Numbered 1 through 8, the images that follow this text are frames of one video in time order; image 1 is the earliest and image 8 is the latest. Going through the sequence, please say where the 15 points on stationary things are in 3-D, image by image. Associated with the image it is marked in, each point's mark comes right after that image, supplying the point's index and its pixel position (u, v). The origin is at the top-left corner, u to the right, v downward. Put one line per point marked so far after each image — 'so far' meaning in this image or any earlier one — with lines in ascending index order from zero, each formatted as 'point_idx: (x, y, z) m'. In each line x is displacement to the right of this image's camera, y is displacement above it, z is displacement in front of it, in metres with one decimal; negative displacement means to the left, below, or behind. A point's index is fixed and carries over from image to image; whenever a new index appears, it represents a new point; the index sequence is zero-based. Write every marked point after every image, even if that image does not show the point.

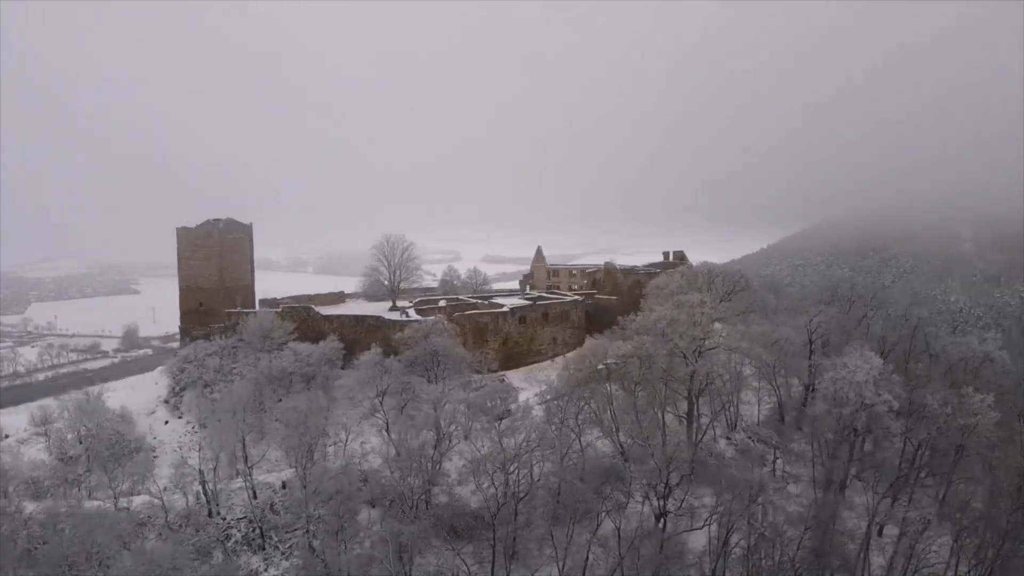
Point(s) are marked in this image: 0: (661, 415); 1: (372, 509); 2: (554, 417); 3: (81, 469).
0: (+2.6, -2.9, +12.3) m
1: (-3.0, -4.8, +12.1) m
2: (+0.9, -2.7, +12.7) m
3: (-11.8, -4.7, +15.2) m
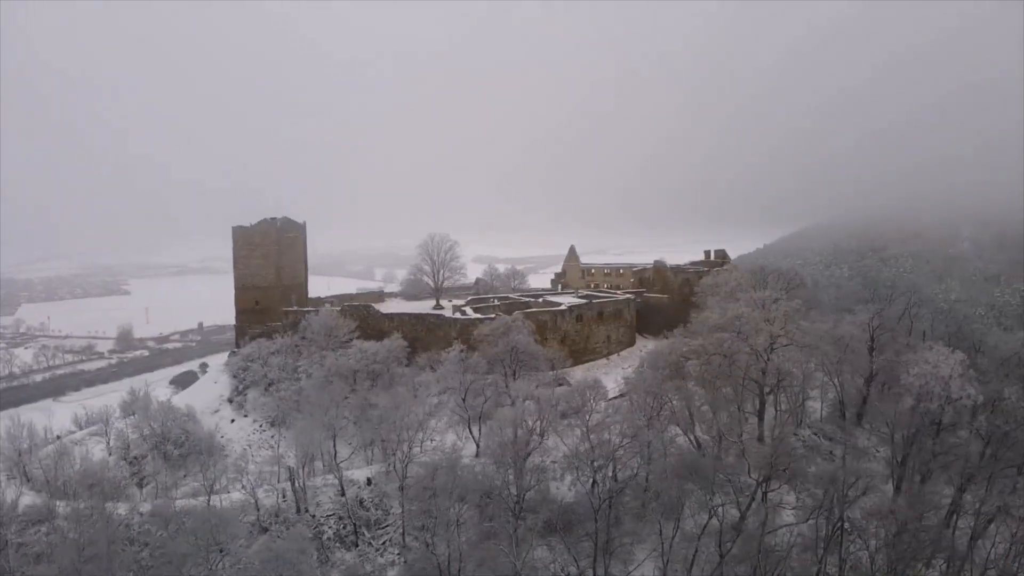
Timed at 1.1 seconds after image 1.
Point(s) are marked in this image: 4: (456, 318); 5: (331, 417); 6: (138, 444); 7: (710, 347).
0: (+4.5, -2.8, +12.2) m
1: (-1.1, -4.7, +12.0) m
2: (+2.9, -2.5, +12.6) m
3: (-9.8, -4.7, +15.3) m
4: (-2.0, -1.0, +19.1) m
5: (-4.7, -3.6, +14.5) m
6: (-10.7, -4.1, +16.1) m
7: (+5.1, -1.4, +14.2) m
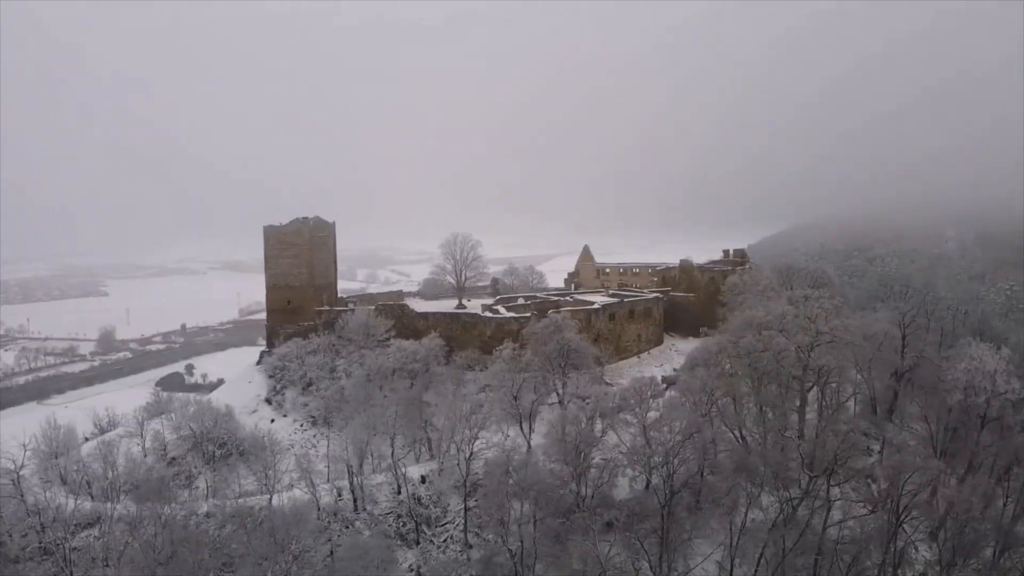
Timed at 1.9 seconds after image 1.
0: (+5.8, -2.7, +12.3) m
1: (+0.2, -4.6, +12.1) m
2: (+4.1, -2.5, +12.7) m
3: (-8.6, -4.7, +15.3) m
4: (-0.8, -1.0, +19.1) m
5: (-3.5, -3.6, +14.5) m
6: (-9.5, -4.1, +16.1) m
7: (+6.4, -1.3, +14.3) m
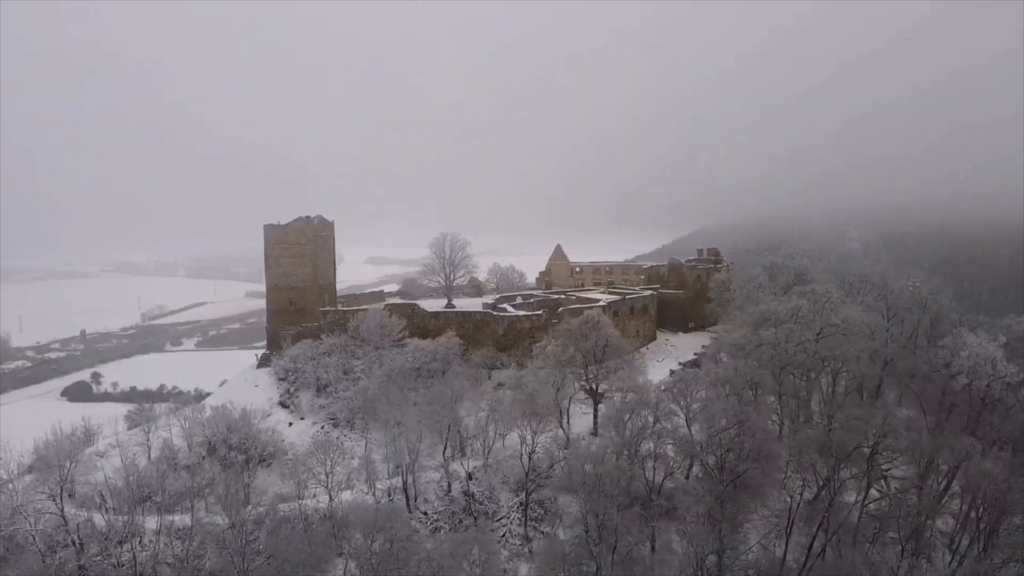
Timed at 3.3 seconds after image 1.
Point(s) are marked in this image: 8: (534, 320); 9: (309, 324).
0: (+6.9, -2.6, +13.2) m
1: (+1.4, -4.6, +12.4) m
2: (+5.2, -2.4, +13.4) m
3: (-7.7, -4.7, +14.6) m
4: (-0.4, -0.9, +19.3) m
5: (-2.5, -3.6, +14.4) m
6: (-8.7, -4.1, +15.3) m
7: (+7.3, -1.2, +15.3) m
8: (+0.6, -1.1, +19.1) m
9: (-7.0, -1.2, +19.7) m
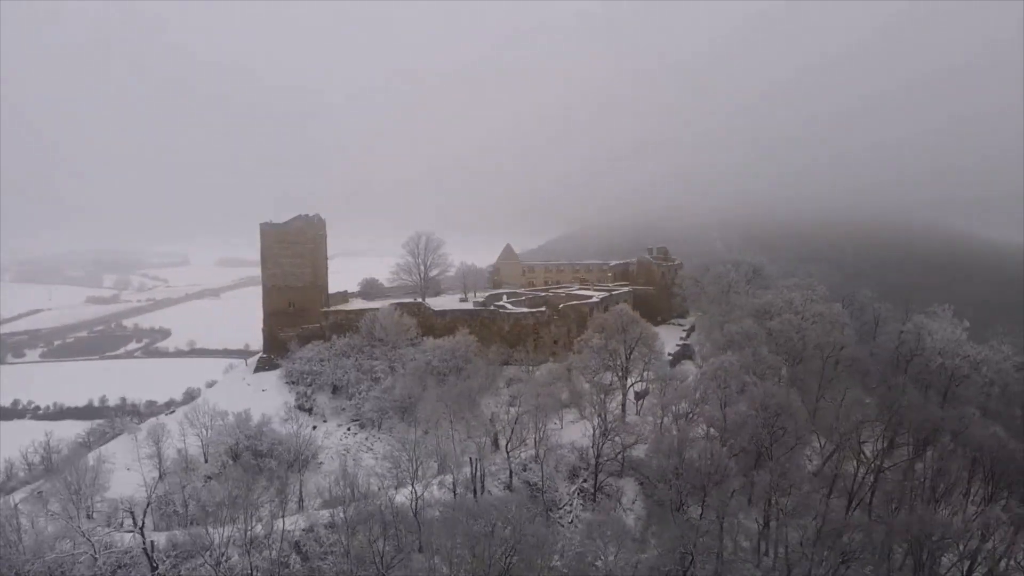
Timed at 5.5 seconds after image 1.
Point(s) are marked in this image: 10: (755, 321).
0: (+8.1, -2.5, +15.1) m
1: (+2.8, -4.5, +13.3) m
2: (+6.4, -2.3, +15.0) m
3: (-6.5, -4.7, +14.0) m
4: (-0.1, -0.9, +19.8) m
5: (-1.4, -3.5, +14.7) m
6: (-7.6, -4.1, +14.5) m
7: (+8.1, -1.1, +17.2) m
8: (+0.9, -1.0, +19.8) m
9: (-6.7, -1.2, +19.1) m
10: (+7.5, -1.2, +17.6) m
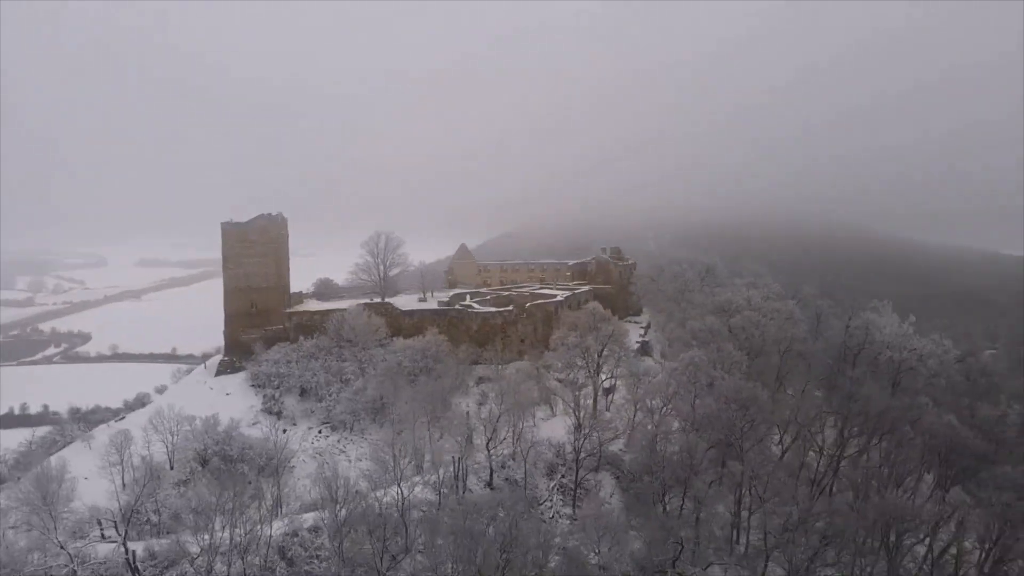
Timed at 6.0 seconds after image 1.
0: (+7.4, -2.5, +16.1) m
1: (+2.3, -4.5, +13.8) m
2: (+5.7, -2.3, +15.8) m
3: (-7.0, -4.7, +13.6) m
4: (-1.3, -0.9, +20.0) m
5: (-2.0, -3.5, +14.8) m
6: (-8.2, -4.1, +14.0) m
7: (+7.2, -1.0, +18.2) m
8: (-0.2, -1.0, +20.1) m
9: (-7.8, -1.3, +18.7) m
10: (+6.5, -1.1, +18.5) m
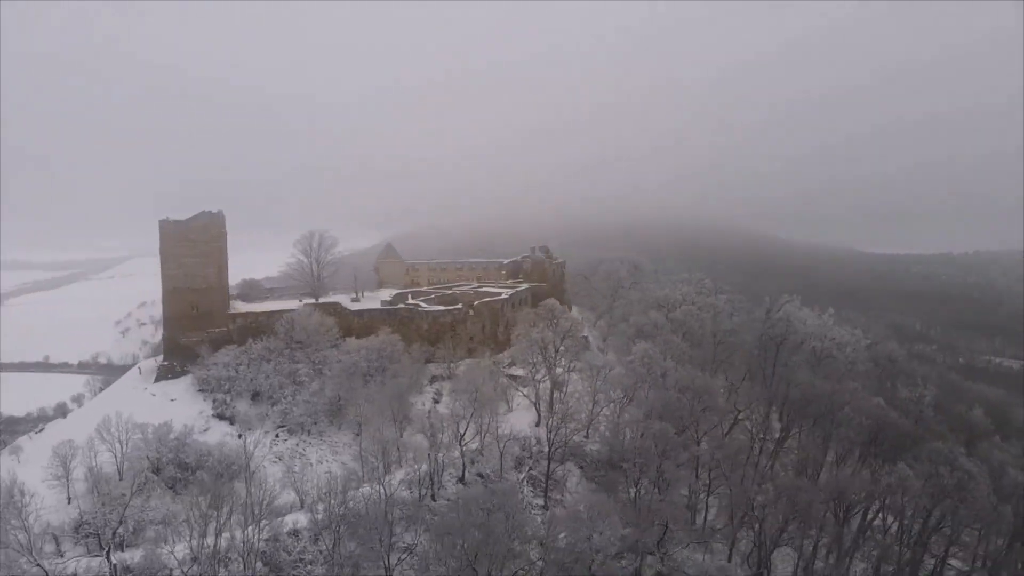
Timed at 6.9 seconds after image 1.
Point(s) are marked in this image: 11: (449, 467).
0: (+6.1, -2.4, +17.8) m
1: (+1.5, -4.5, +14.8) m
2: (+4.5, -2.2, +17.3) m
3: (-7.7, -4.8, +13.1) m
4: (-3.0, -0.8, +20.3) m
5: (-3.0, -3.5, +15.0) m
6: (-8.9, -4.2, +13.3) m
7: (+5.6, -0.9, +19.8) m
8: (-2.0, -0.9, +20.5) m
9: (-9.3, -1.3, +18.0) m
10: (+4.9, -1.0, +20.1) m
11: (-1.8, -4.3, +14.3) m
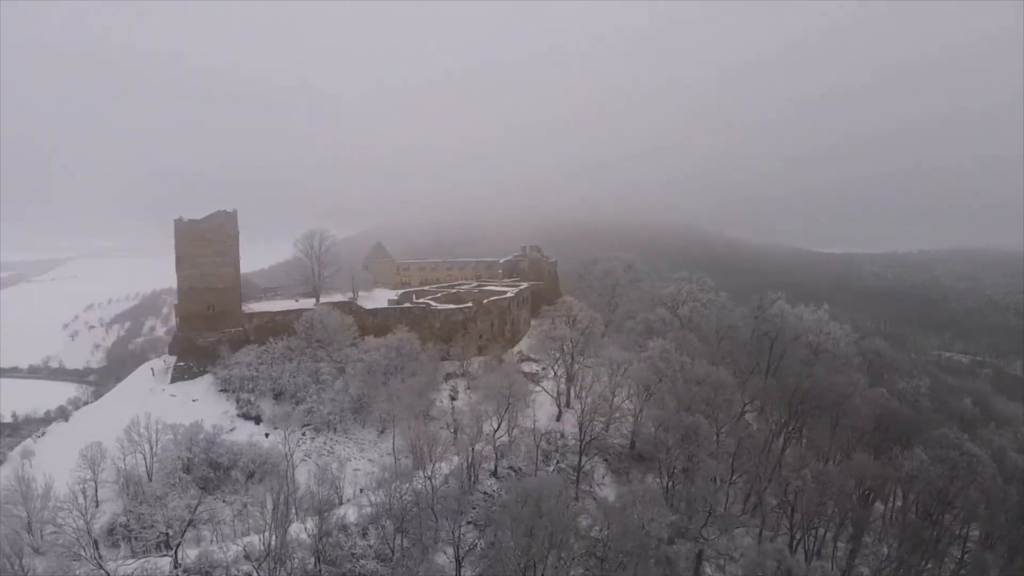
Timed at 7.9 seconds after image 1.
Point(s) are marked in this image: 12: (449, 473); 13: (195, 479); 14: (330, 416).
0: (+6.7, -2.3, +18.5) m
1: (+2.2, -4.4, +15.3) m
2: (+5.1, -2.1, +17.9) m
3: (-6.8, -4.7, +13.1) m
4: (-2.6, -0.8, +20.5) m
5: (-2.2, -3.5, +15.3) m
6: (-8.0, -4.2, +13.2) m
7: (+6.0, -0.8, +20.5) m
8: (-1.6, -0.9, +20.8) m
9: (-8.7, -1.3, +17.8) m
10: (+5.3, -1.0, +20.8) m
11: (-1.0, -4.3, +14.6) m
12: (-1.6, -4.4, +13.8) m
13: (-7.5, -4.5, +13.3) m
14: (-5.1, -3.6, +15.9) m
